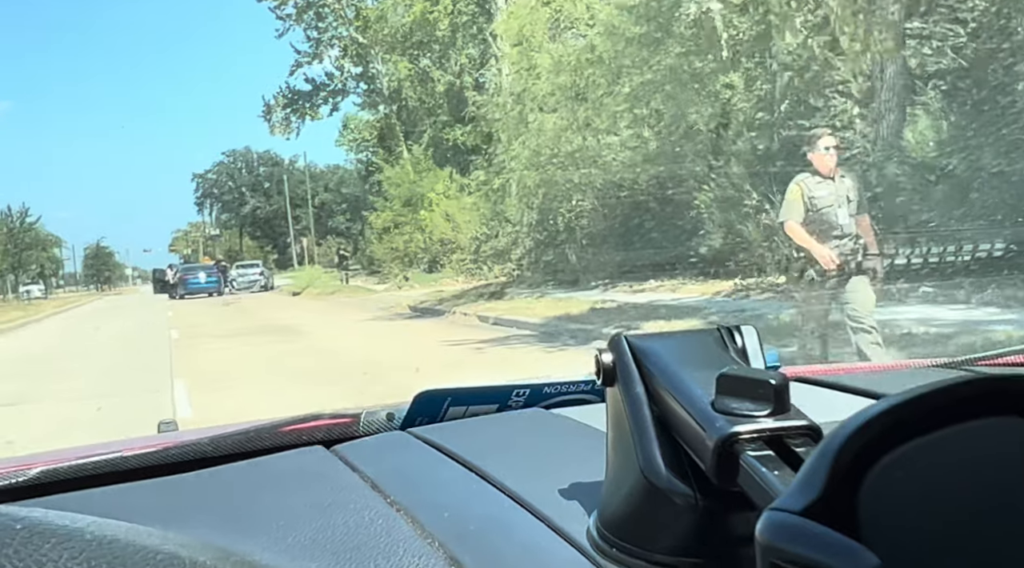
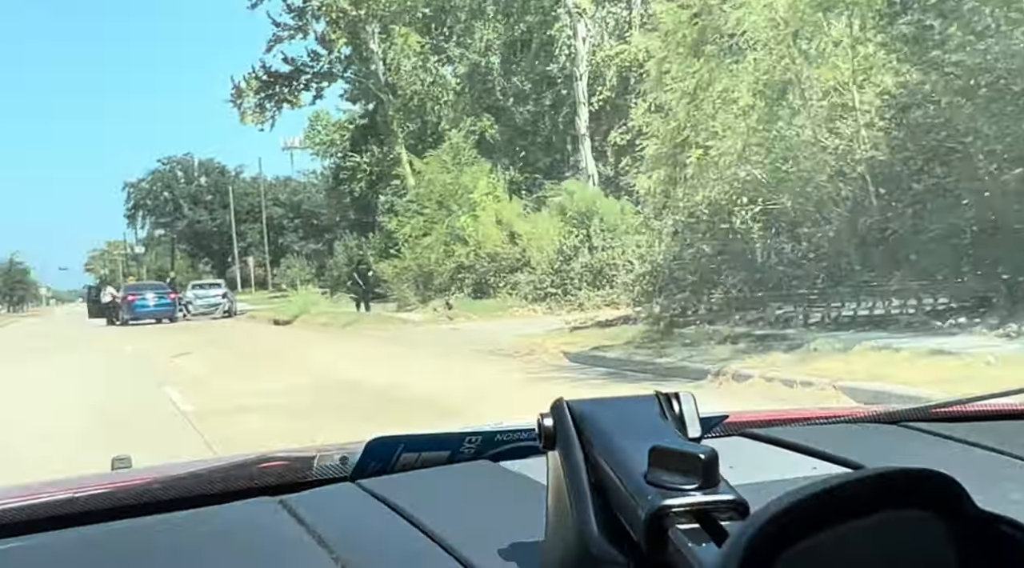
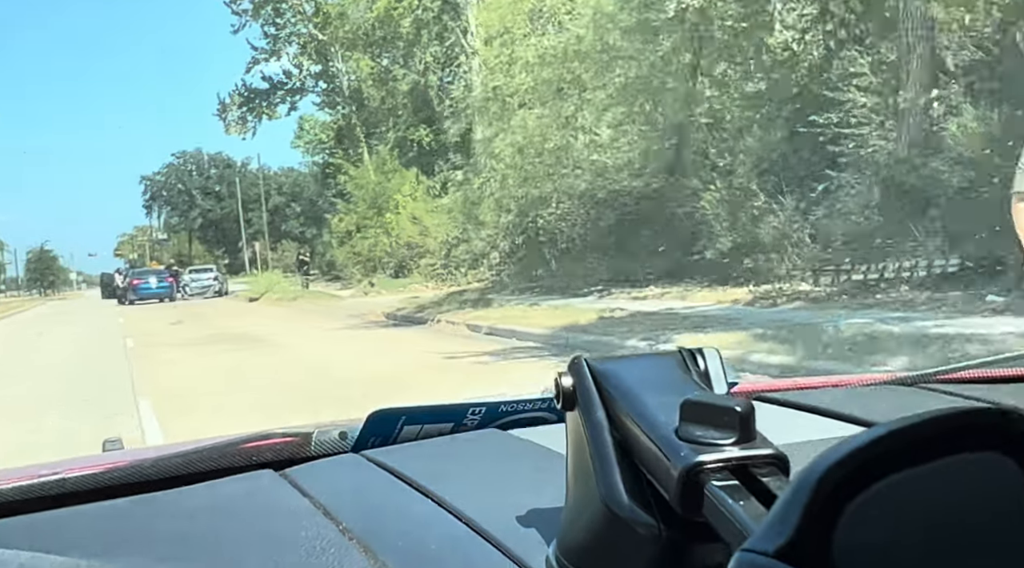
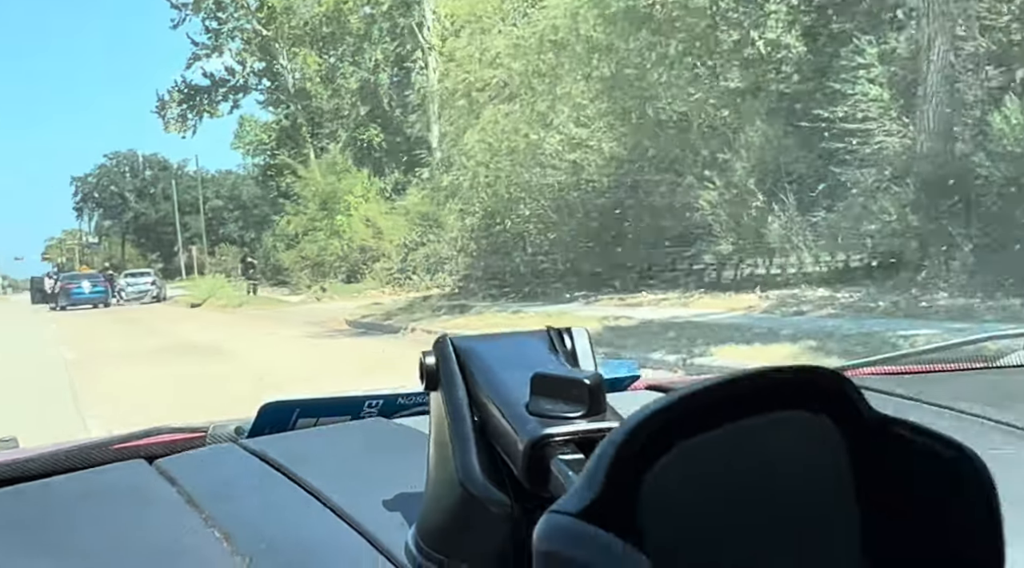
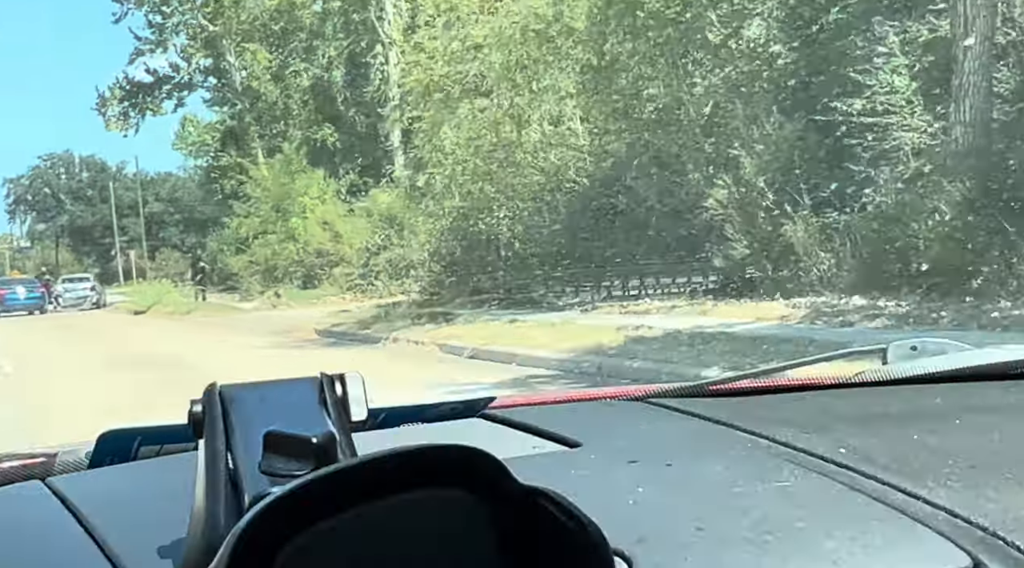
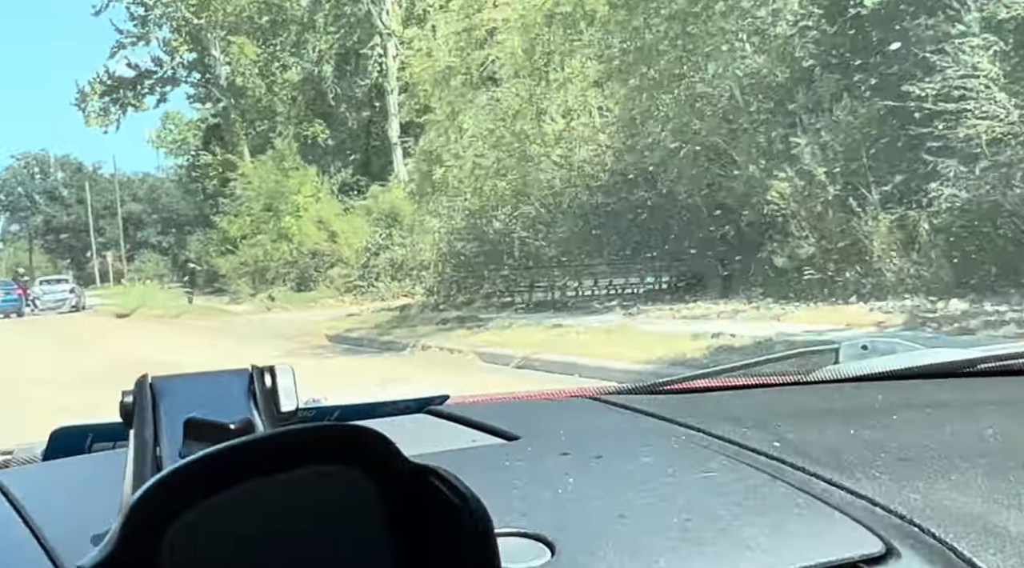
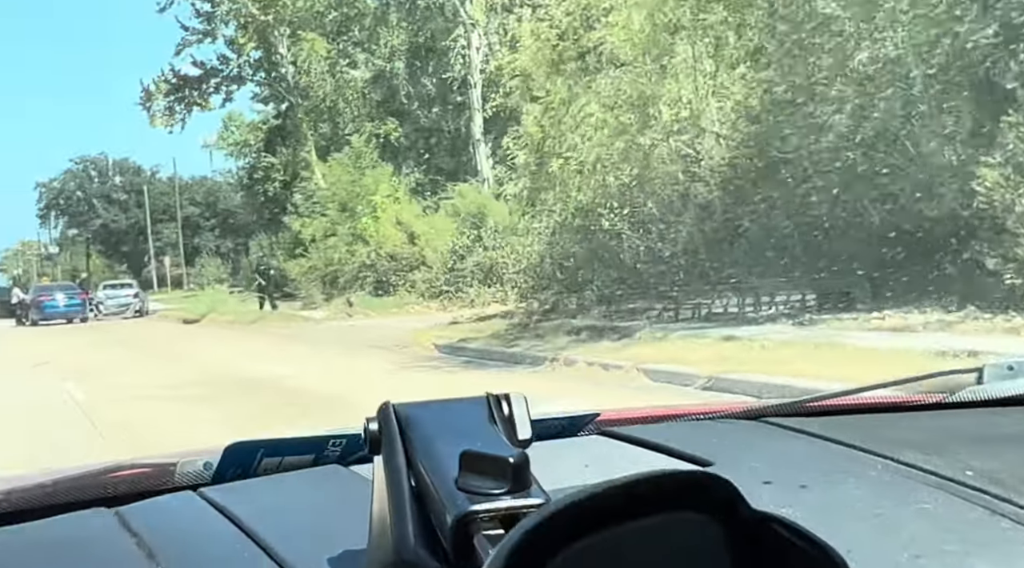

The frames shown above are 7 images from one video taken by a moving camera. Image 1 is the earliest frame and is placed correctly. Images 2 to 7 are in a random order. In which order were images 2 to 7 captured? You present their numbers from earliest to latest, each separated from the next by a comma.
3, 4, 5, 6, 7, 2
